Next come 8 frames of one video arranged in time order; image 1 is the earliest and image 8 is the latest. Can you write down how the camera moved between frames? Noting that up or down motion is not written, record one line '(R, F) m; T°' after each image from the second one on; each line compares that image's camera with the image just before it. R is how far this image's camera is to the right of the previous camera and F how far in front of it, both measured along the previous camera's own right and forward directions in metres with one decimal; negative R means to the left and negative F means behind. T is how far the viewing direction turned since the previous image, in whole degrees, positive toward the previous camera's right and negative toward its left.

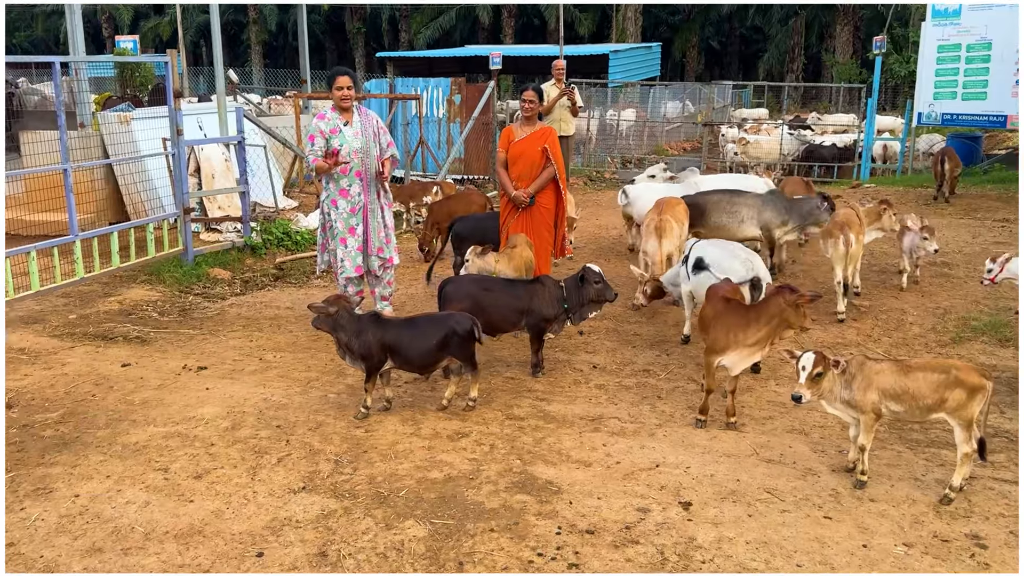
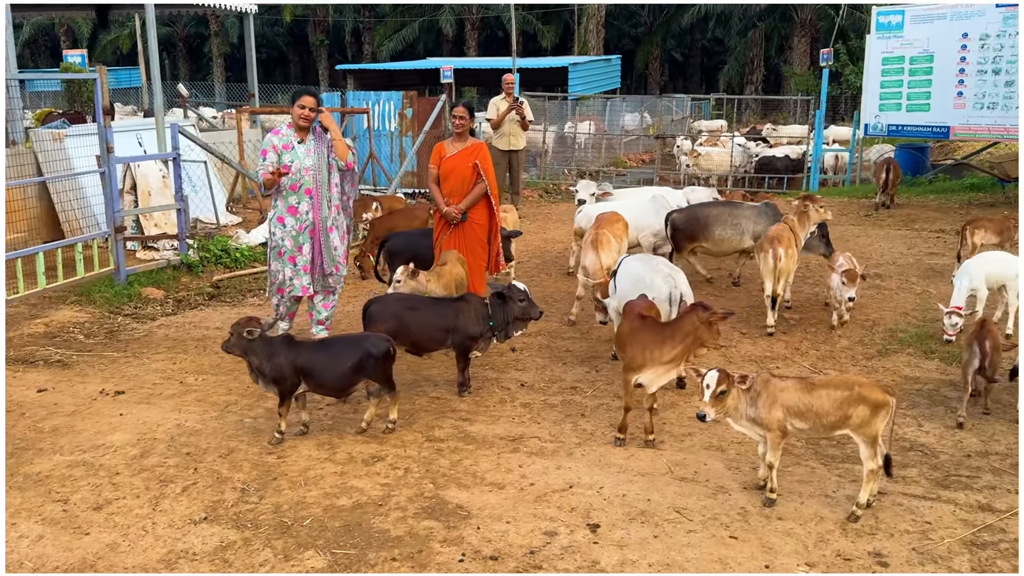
(+0.3, +0.1) m; +2°
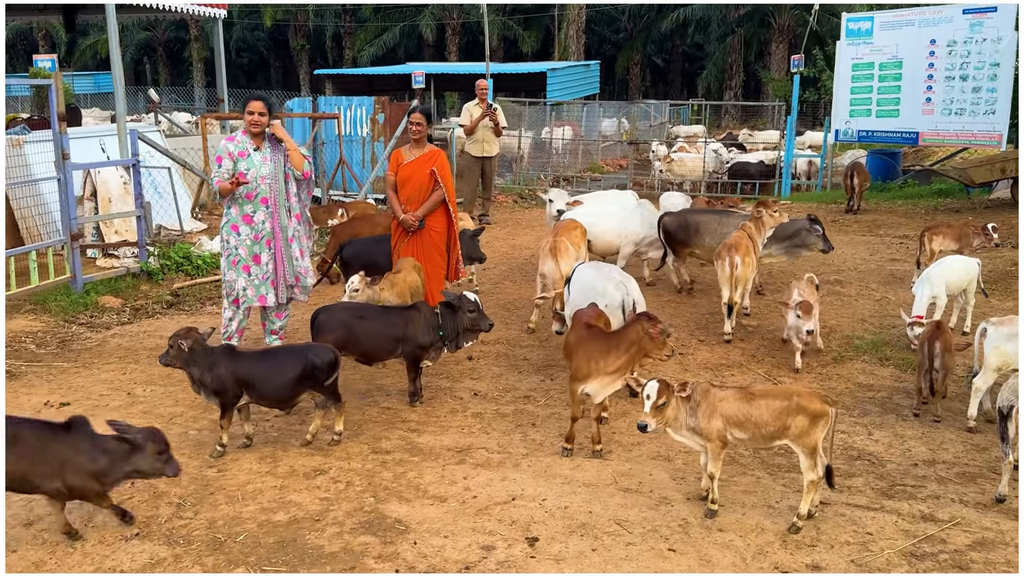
(+0.2, +0.1) m; +1°
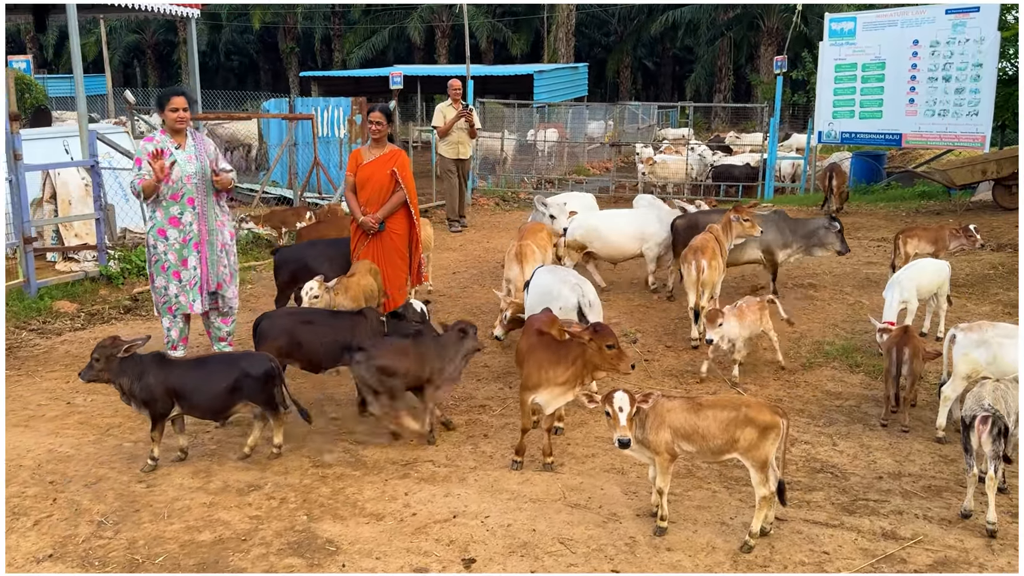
(+0.3, +0.2) m; 0°
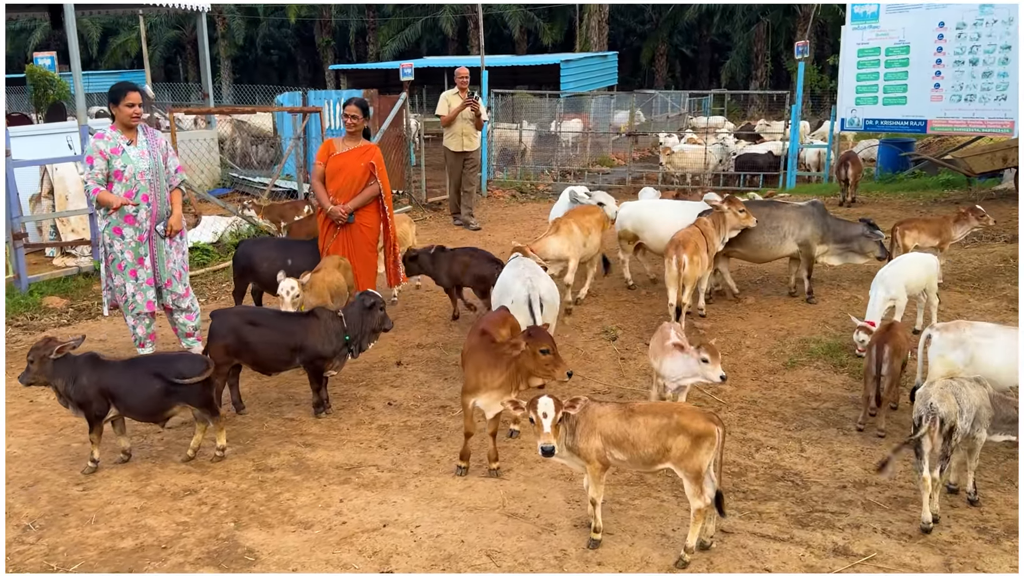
(+0.5, +0.2) m; -3°
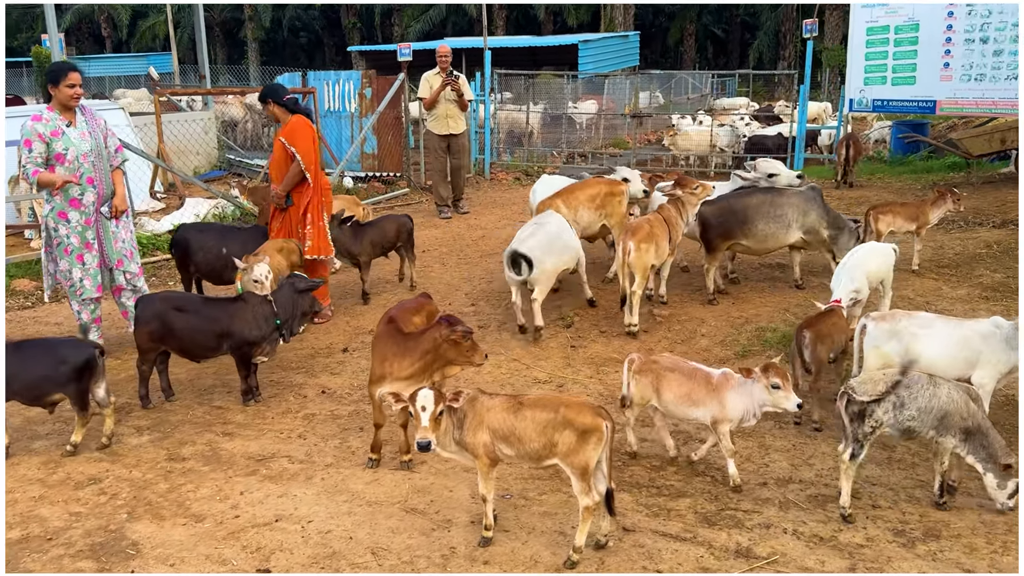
(+0.6, +0.2) m; -2°
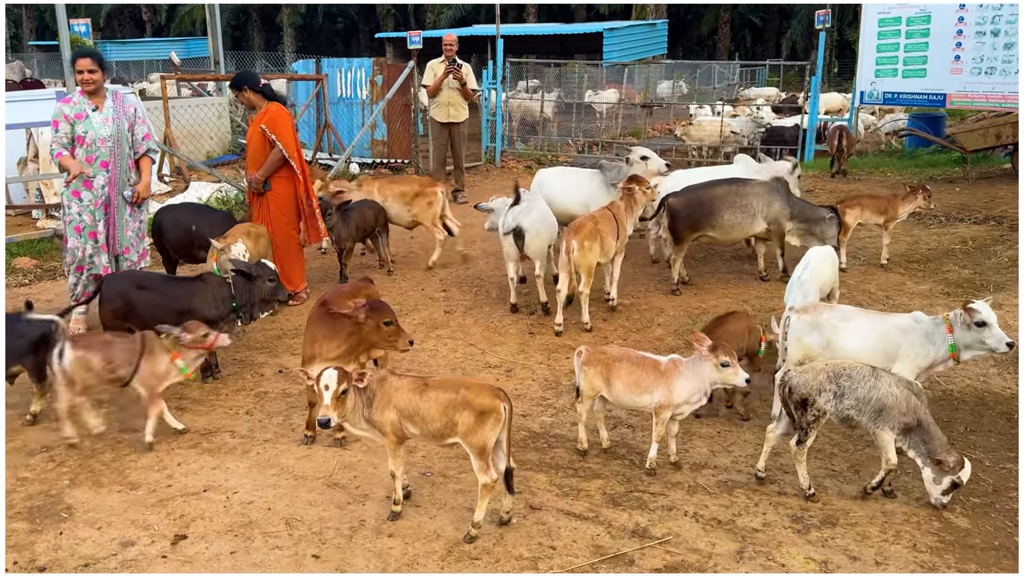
(+0.6, -0.1) m; -2°
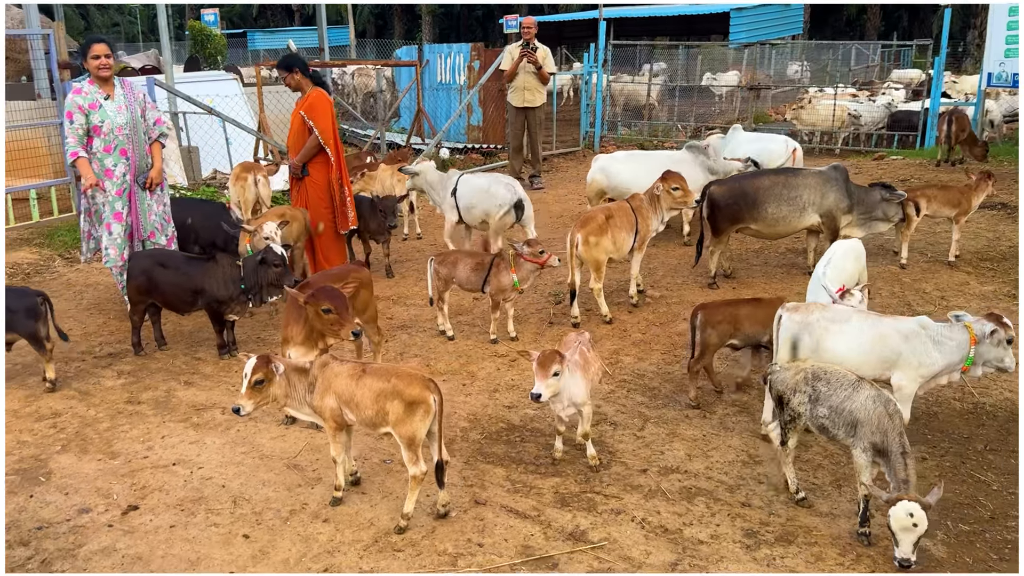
(+0.8, +0.2) m; -9°
